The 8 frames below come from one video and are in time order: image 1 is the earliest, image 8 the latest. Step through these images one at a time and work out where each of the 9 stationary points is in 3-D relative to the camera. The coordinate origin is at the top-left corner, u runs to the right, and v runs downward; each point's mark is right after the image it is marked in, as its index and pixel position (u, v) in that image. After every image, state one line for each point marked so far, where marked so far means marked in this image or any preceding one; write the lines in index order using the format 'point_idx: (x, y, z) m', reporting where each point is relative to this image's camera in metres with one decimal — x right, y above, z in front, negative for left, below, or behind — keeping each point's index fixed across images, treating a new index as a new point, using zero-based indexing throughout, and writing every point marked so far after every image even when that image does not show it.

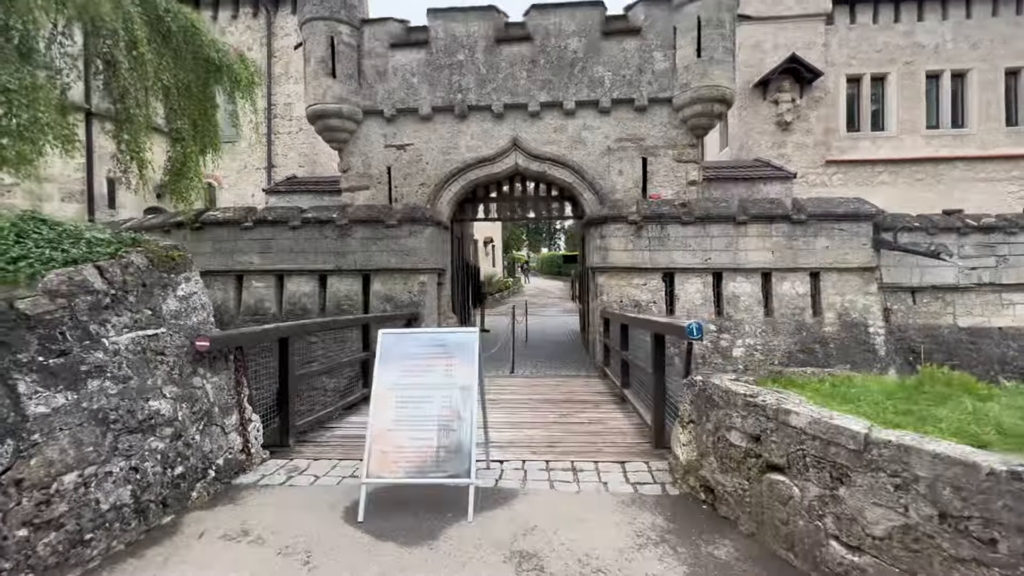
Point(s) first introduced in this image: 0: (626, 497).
0: (+0.7, -1.2, +2.7) m
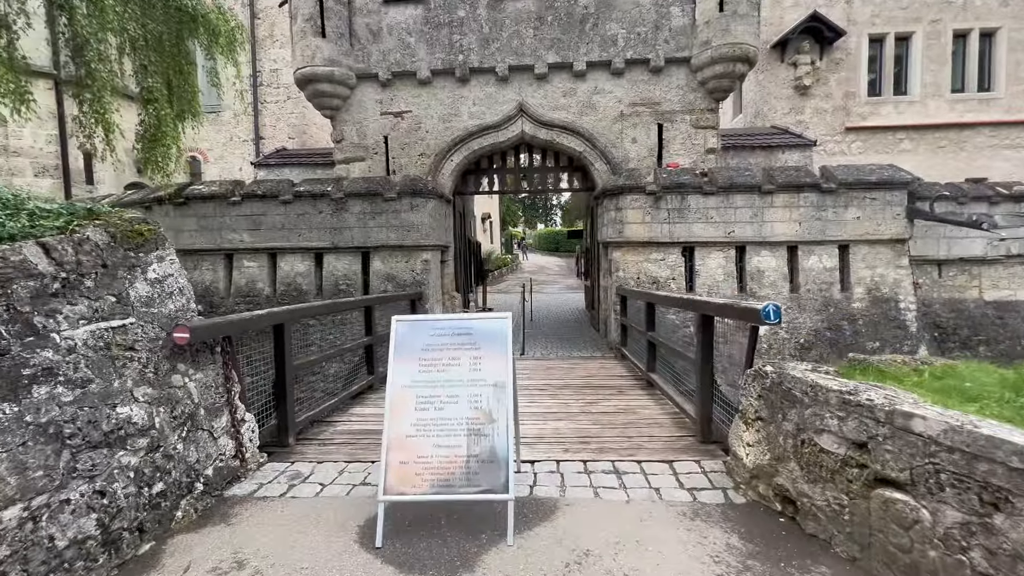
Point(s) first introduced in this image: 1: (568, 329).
0: (+0.9, -1.1, +2.3) m
1: (+1.2, -0.9, +9.5) m
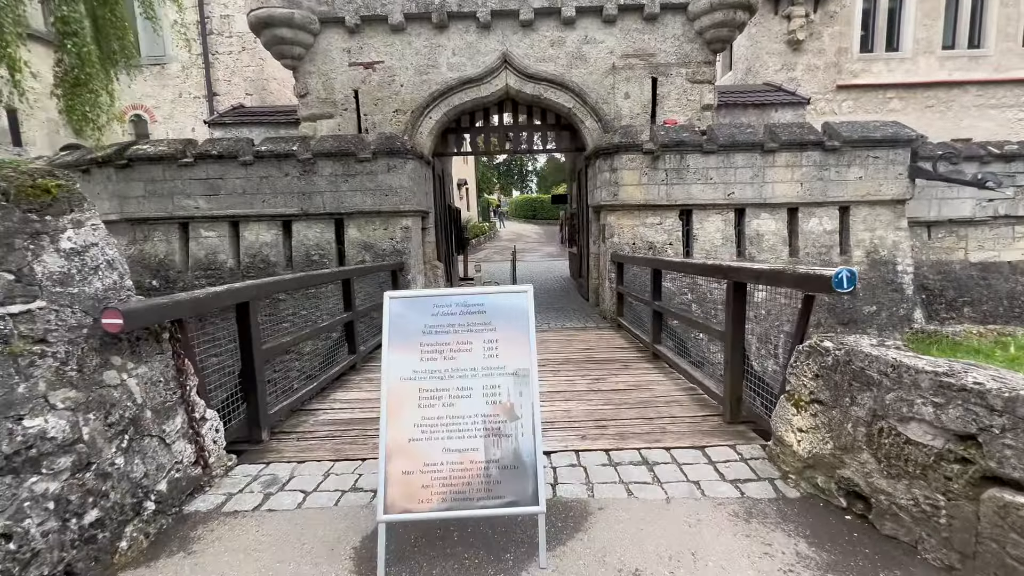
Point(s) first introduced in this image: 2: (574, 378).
0: (+1.0, -1.0, +2.0) m
1: (+0.9, -0.2, +9.2) m
2: (+0.5, -0.8, +3.9) m
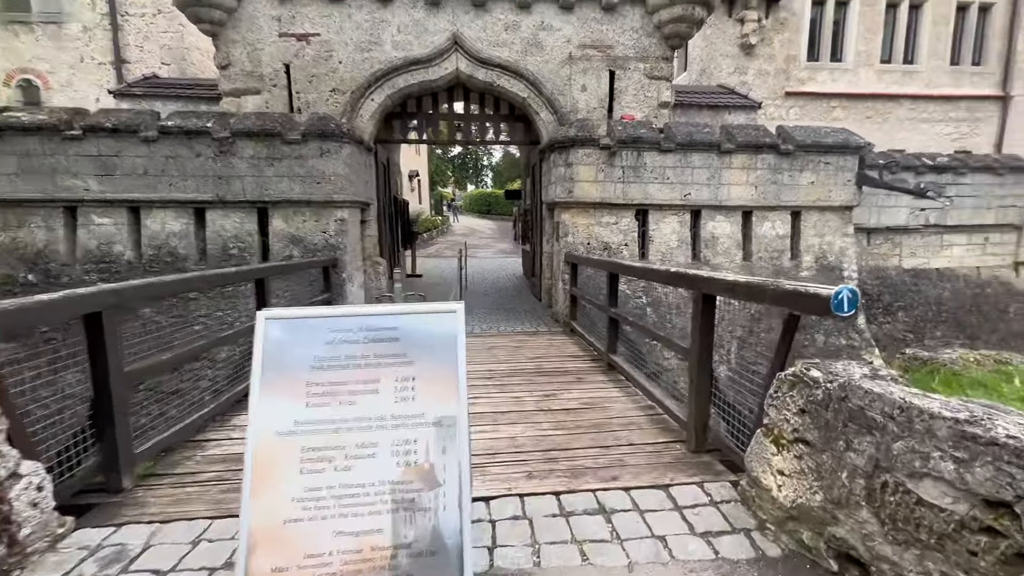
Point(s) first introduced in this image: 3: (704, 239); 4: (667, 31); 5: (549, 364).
0: (+0.7, -1.0, +1.7) m
1: (-0.1, -0.2, +8.8) m
2: (+0.1, -0.8, +3.5) m
3: (+2.6, +0.7, +6.2) m
4: (+2.4, +3.9, +6.8) m
5: (+0.4, -0.7, +4.3) m
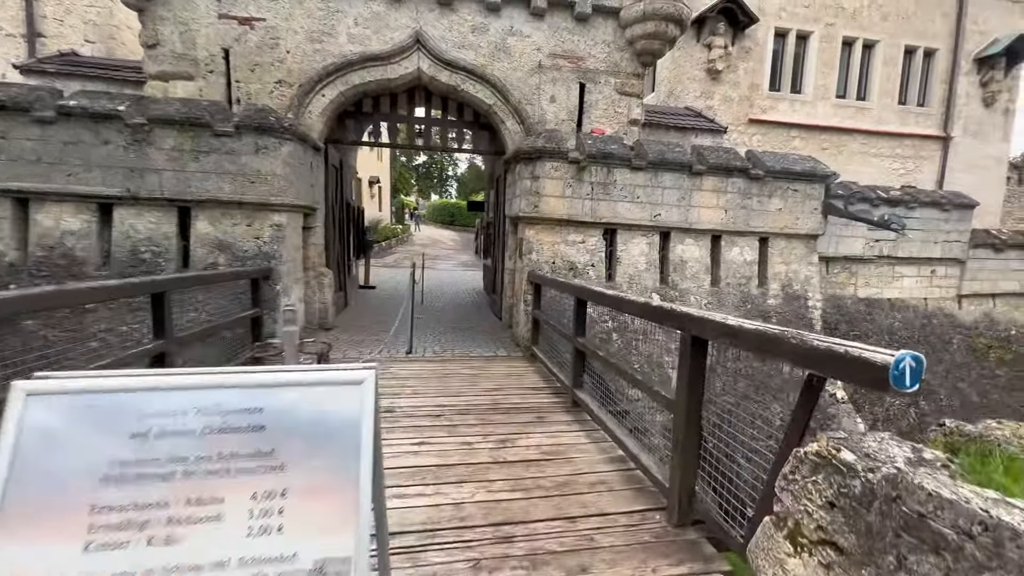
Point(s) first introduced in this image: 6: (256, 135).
0: (+0.5, -1.2, +1.2) m
1: (-0.9, -0.5, +8.2) m
2: (-0.3, -1.0, +2.9) m
3: (+2.1, +0.3, +5.9) m
4: (+1.9, +3.6, +6.6) m
5: (0.0, -0.9, +3.8) m
6: (-2.8, +1.7, +4.9) m
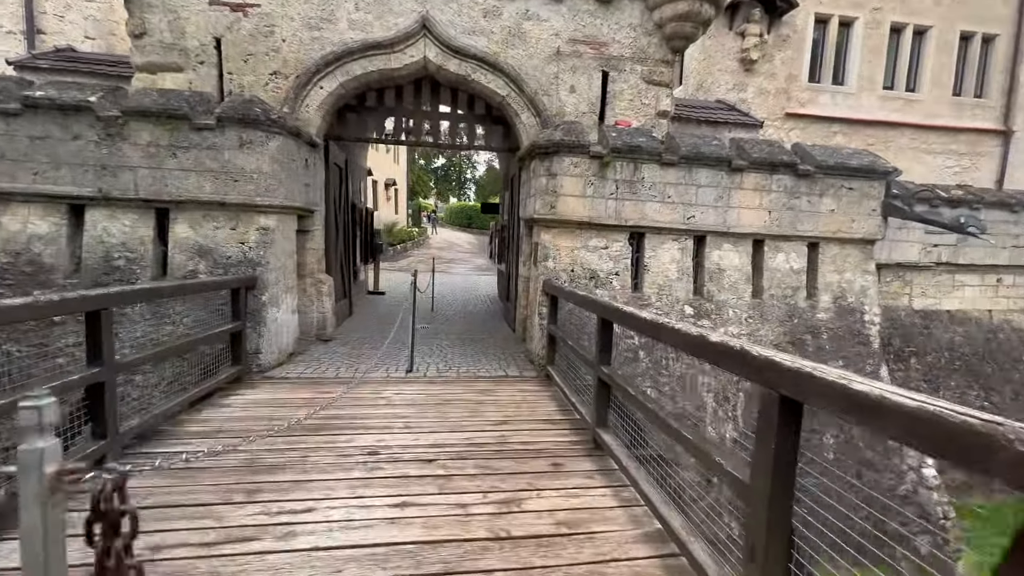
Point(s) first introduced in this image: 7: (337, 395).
0: (+0.5, -1.3, +0.6) m
1: (-0.6, -0.6, +7.6) m
2: (-0.2, -1.1, +2.3) m
3: (+2.3, +0.2, +5.2) m
4: (+2.1, +3.4, +6.0) m
5: (0.0, -1.1, +3.2) m
6: (-2.7, +1.6, +4.4) m
7: (-1.5, -0.9, +4.0) m
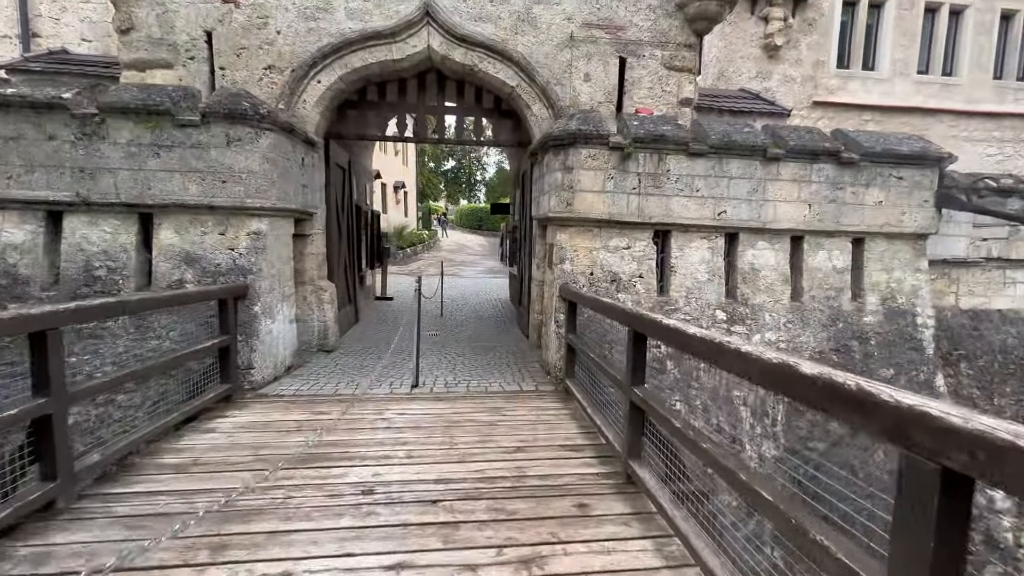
0: (+0.5, -1.3, +0.1) m
1: (-0.4, -0.7, +7.2) m
2: (-0.1, -1.2, +1.9) m
3: (+2.4, +0.2, +4.7) m
4: (+2.2, +3.4, +5.5) m
5: (+0.1, -1.1, +2.8) m
6: (-2.6, +1.5, +4.0) m
7: (-1.4, -1.0, +3.6) m
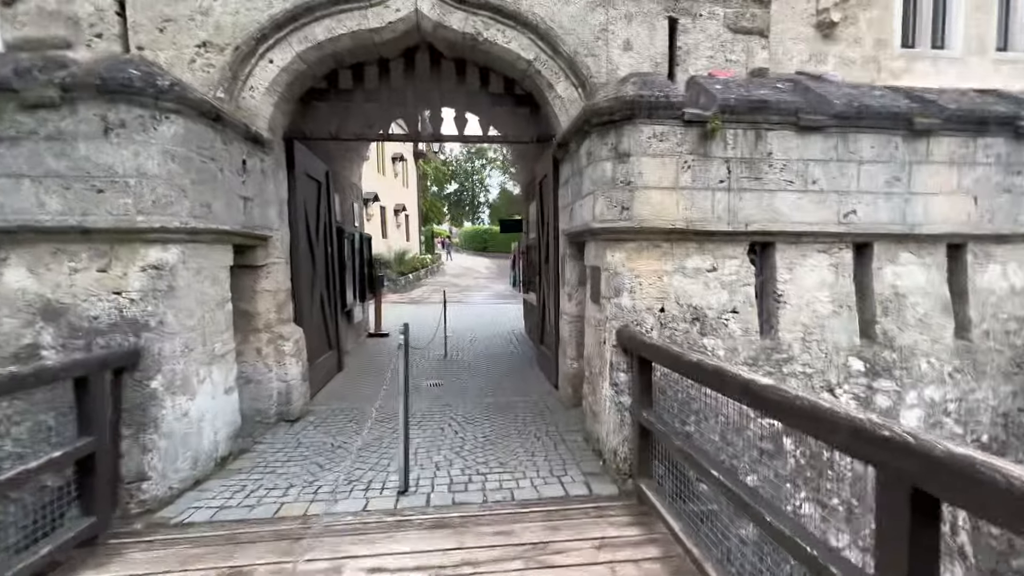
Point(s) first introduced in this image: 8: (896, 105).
0: (+0.7, -1.4, -1.4) m
1: (-0.1, -1.2, +5.7) m
2: (+0.1, -1.4, +0.4) m
3: (+2.6, -0.1, +3.2) m
4: (+2.3, +3.1, +4.1) m
5: (+0.4, -1.3, +1.2) m
6: (-2.4, +1.1, +2.6) m
7: (-1.2, -1.3, +2.1) m
8: (+2.6, +1.3, +3.1) m
